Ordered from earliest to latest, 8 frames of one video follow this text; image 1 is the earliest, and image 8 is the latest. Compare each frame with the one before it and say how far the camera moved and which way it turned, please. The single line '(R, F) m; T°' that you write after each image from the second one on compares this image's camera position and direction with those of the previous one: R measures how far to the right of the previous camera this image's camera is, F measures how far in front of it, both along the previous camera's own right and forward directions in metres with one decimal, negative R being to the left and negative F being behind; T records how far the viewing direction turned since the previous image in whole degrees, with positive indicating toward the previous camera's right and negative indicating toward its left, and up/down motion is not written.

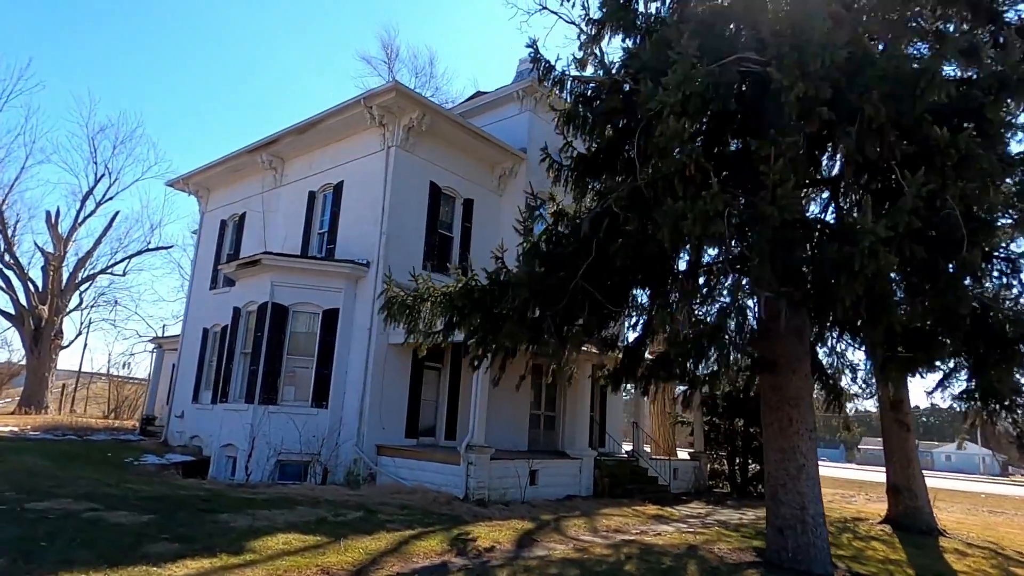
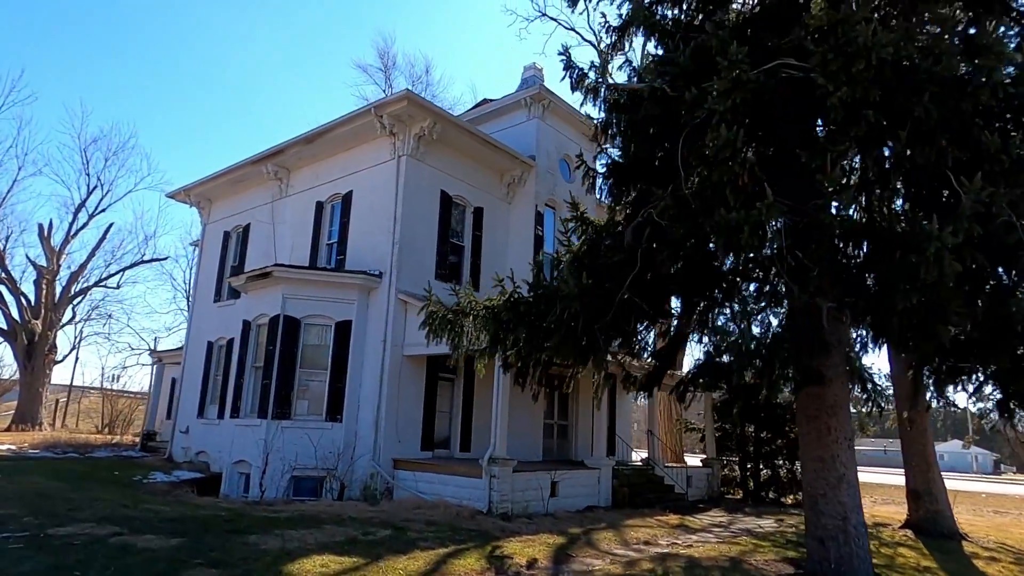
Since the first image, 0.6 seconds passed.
(-0.5, +0.1) m; +1°
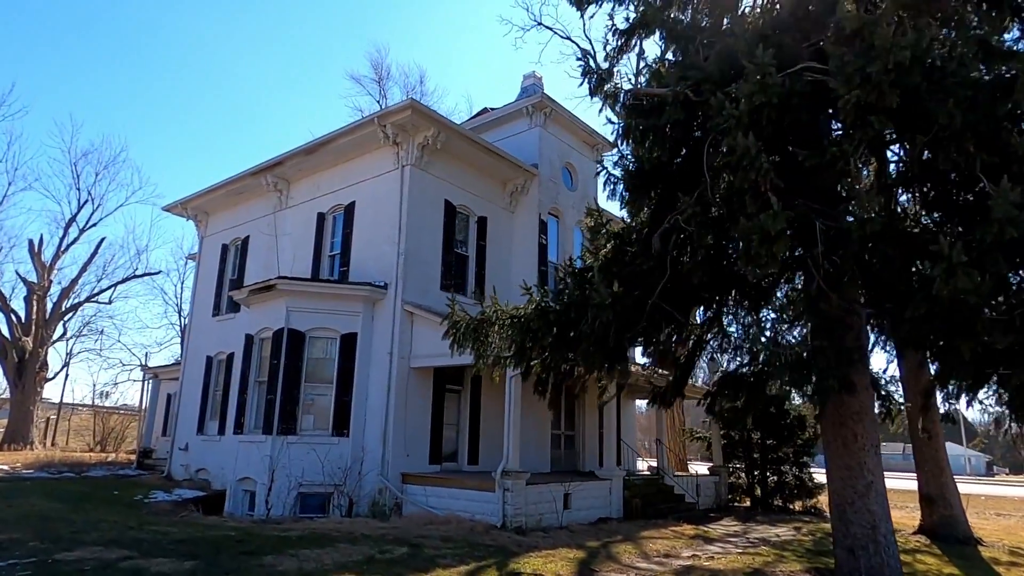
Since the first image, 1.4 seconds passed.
(-0.3, +0.2) m; +1°
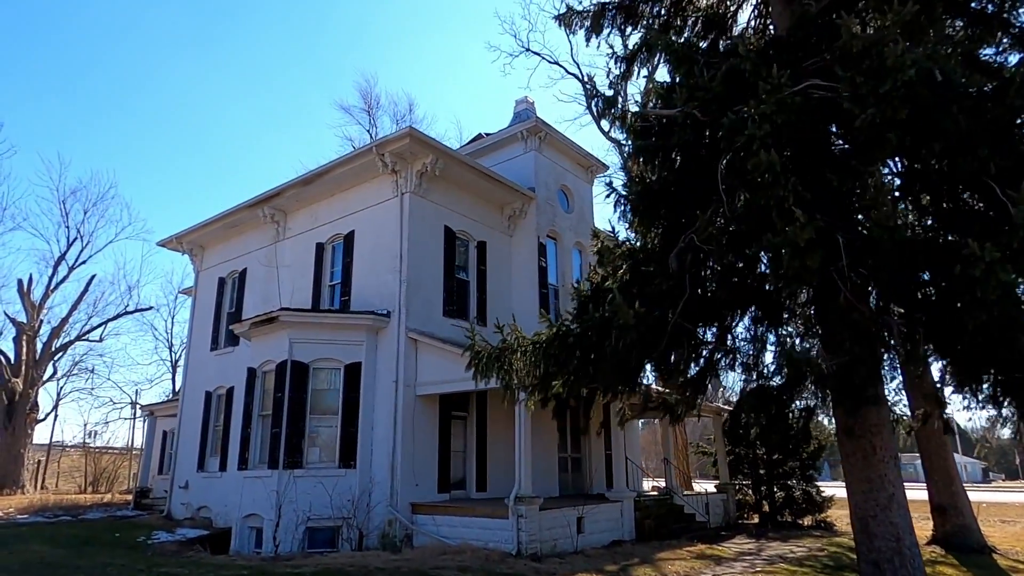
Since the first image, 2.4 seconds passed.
(-0.3, 0.0) m; +1°
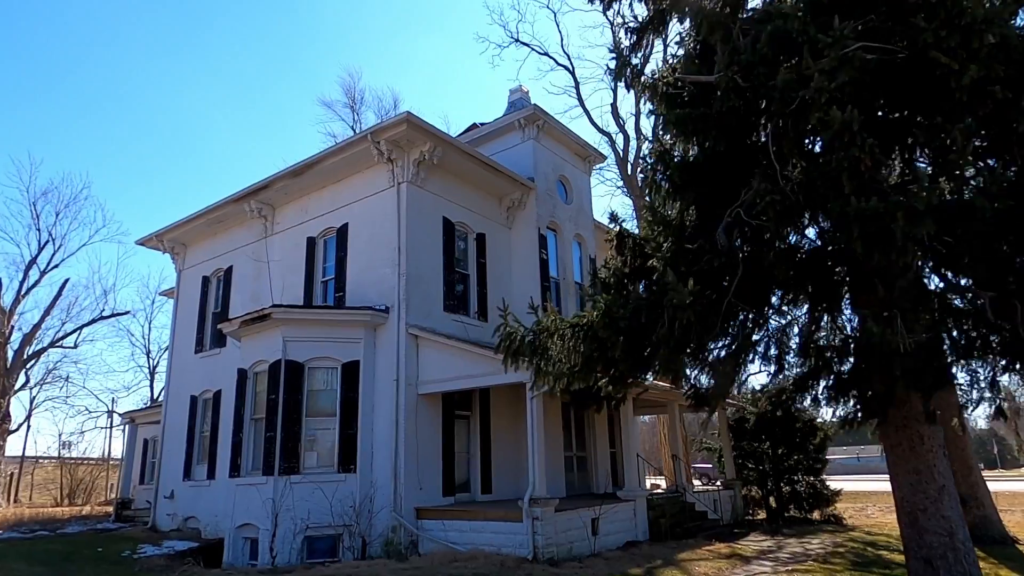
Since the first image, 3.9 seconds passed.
(-0.5, +0.6) m; +2°
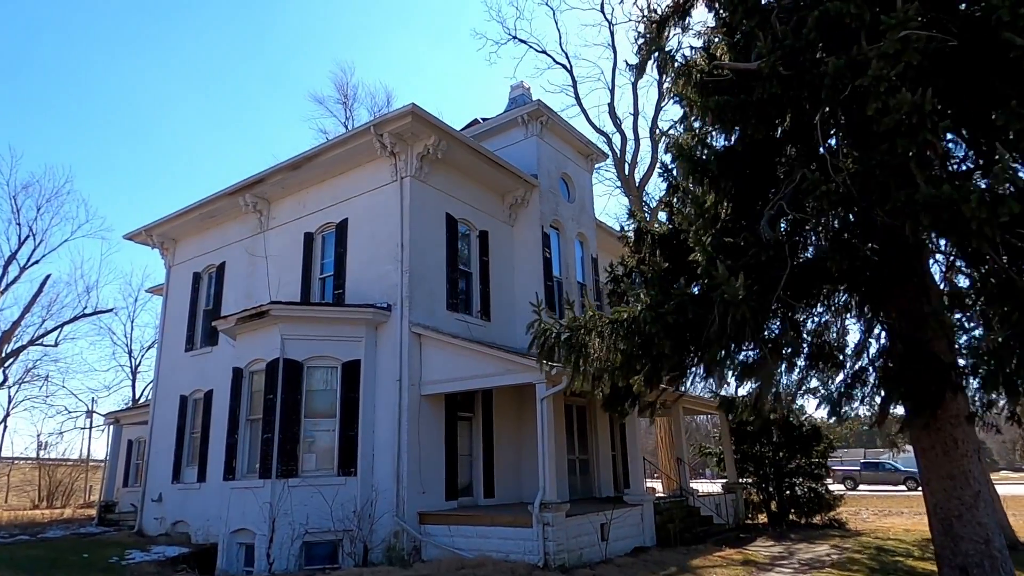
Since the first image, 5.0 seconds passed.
(-0.4, +0.3) m; +1°
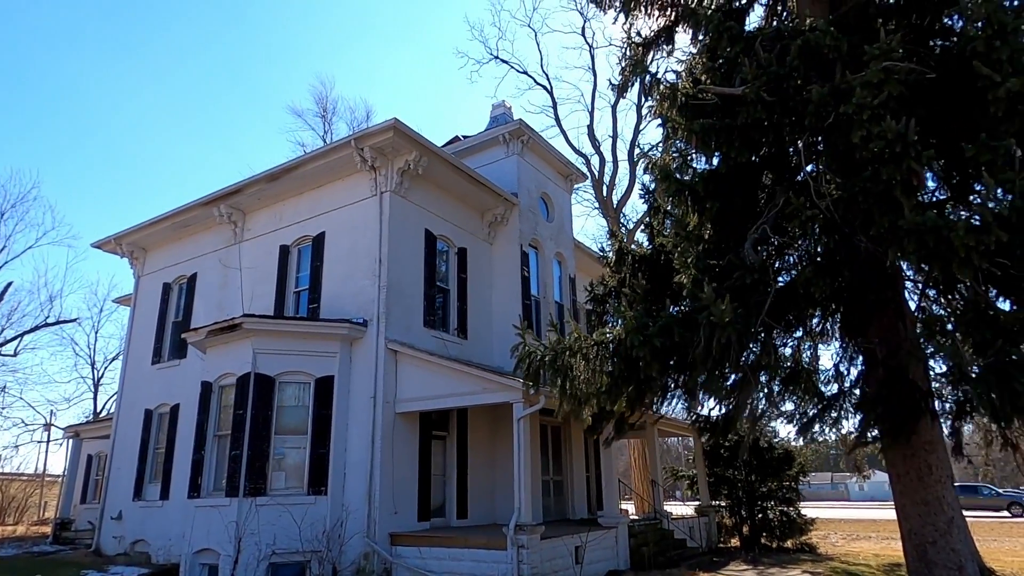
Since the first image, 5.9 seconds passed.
(-0.1, +0.1) m; +2°
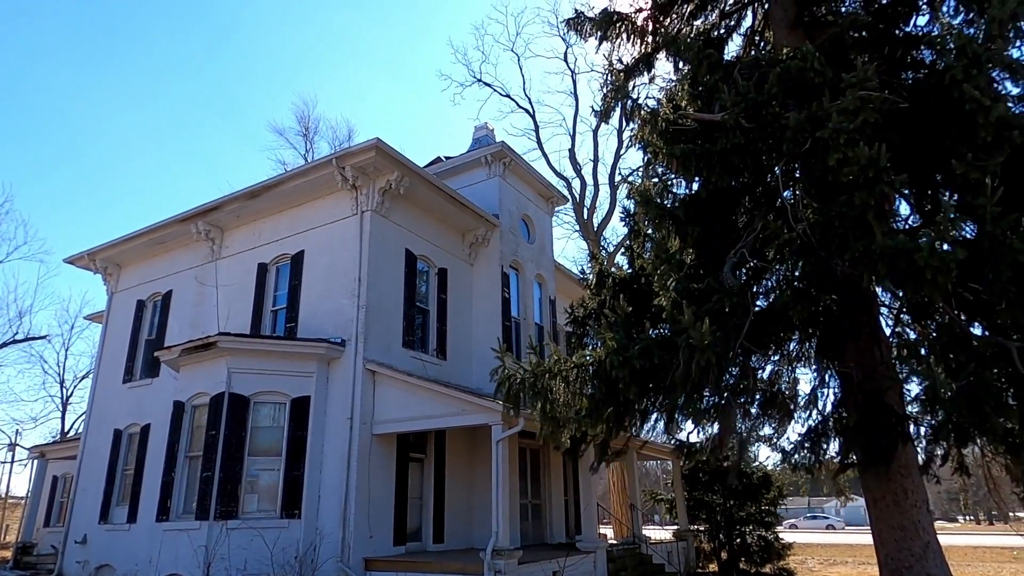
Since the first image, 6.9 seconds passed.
(0.0, 0.0) m; +2°
